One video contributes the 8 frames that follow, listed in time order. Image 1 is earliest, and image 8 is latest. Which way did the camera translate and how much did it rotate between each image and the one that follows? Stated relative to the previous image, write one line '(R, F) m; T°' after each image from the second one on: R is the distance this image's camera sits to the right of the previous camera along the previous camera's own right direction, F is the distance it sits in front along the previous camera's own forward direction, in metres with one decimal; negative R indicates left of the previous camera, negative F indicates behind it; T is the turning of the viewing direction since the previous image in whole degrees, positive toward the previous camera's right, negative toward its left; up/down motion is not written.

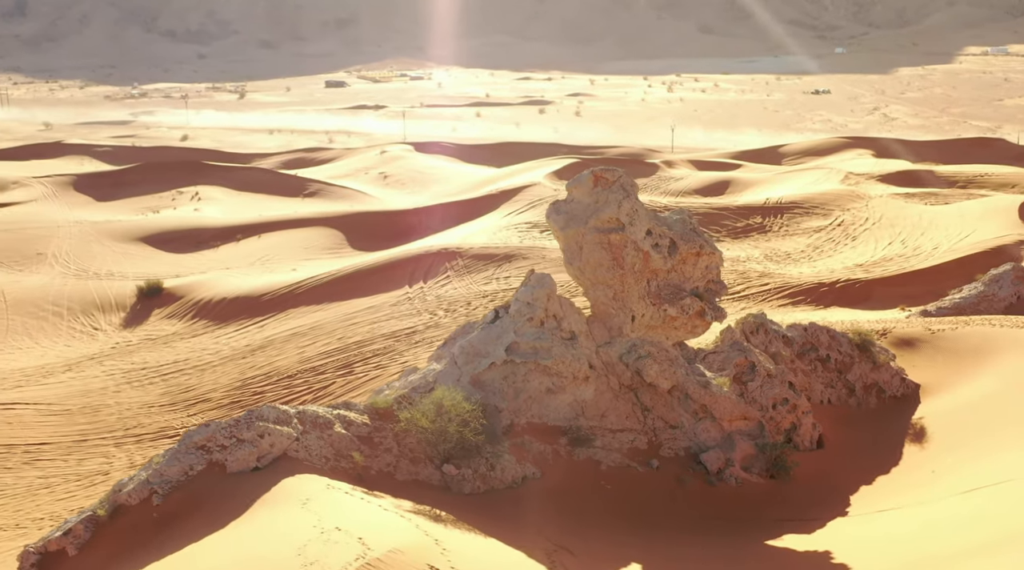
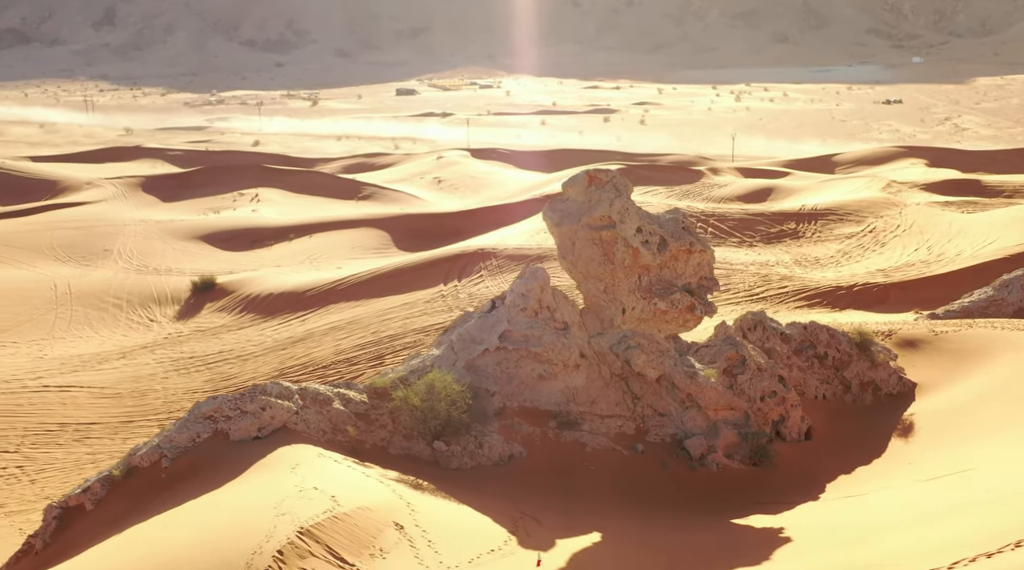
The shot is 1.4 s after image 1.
(+0.9, -0.8) m; -4°
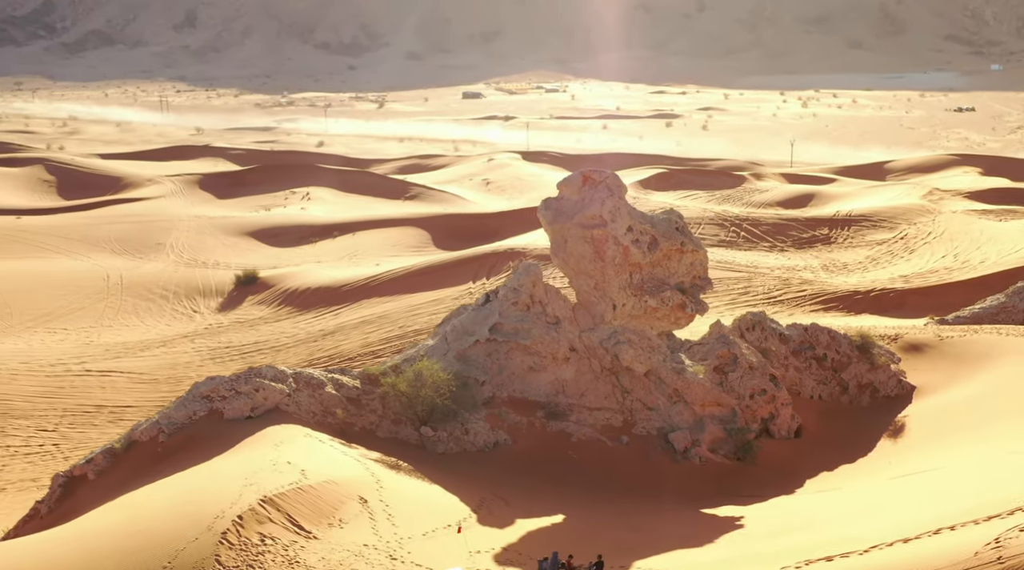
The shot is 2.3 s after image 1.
(+1.0, -0.5) m; -4°
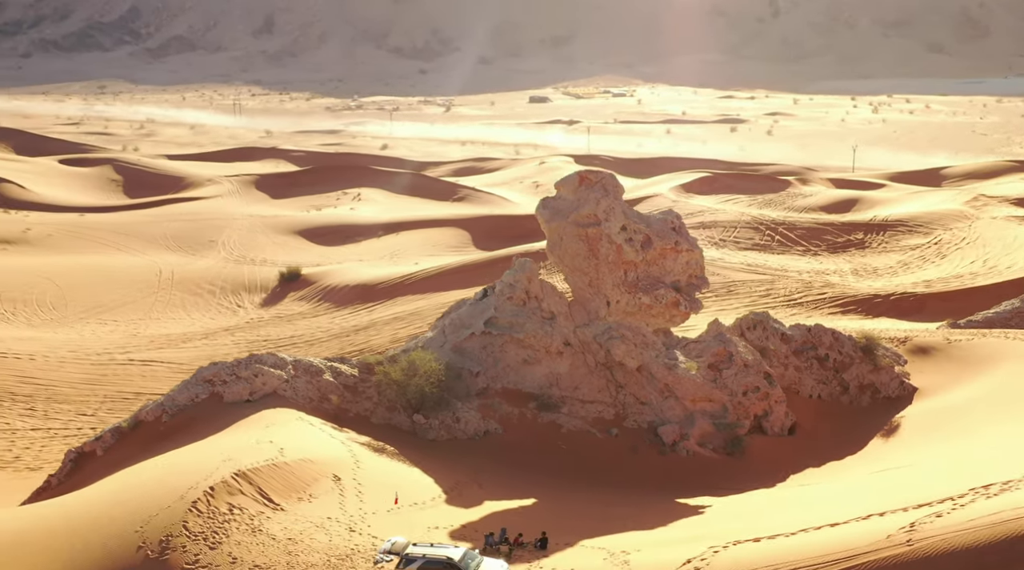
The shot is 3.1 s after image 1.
(+1.0, -0.5) m; -4°
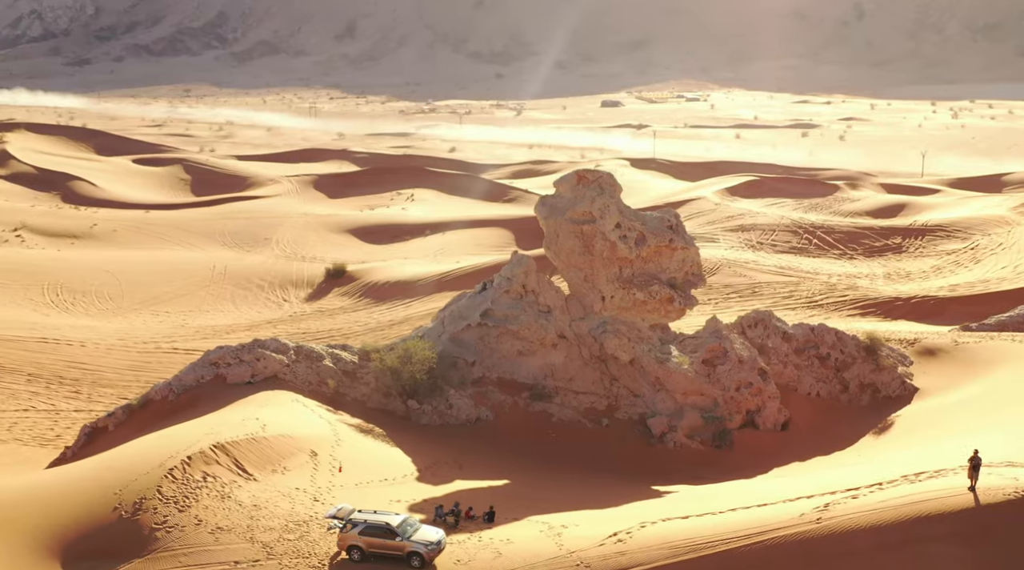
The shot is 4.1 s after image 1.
(+1.1, -0.5) m; -4°
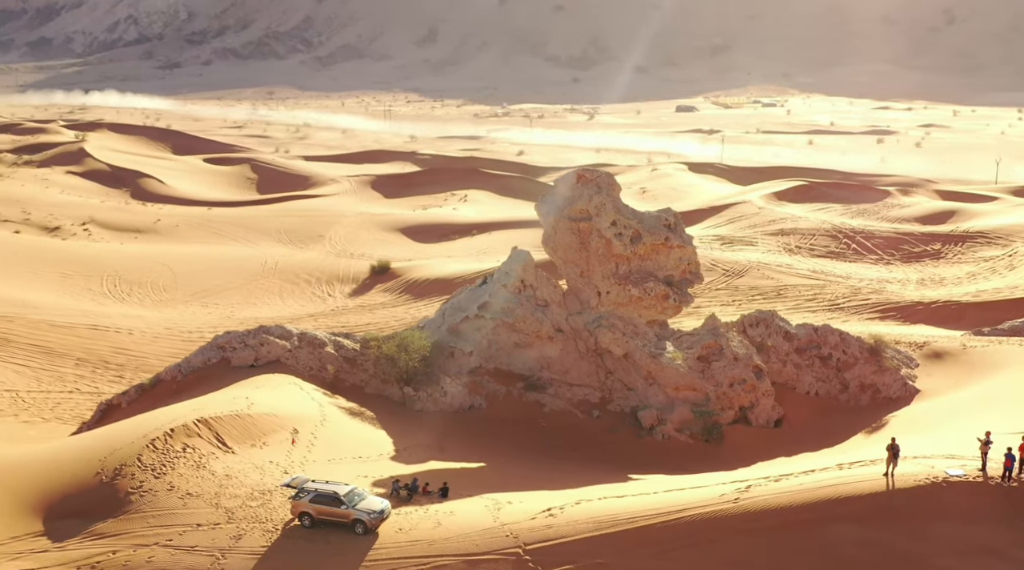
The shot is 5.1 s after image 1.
(+1.1, -0.5) m; -4°
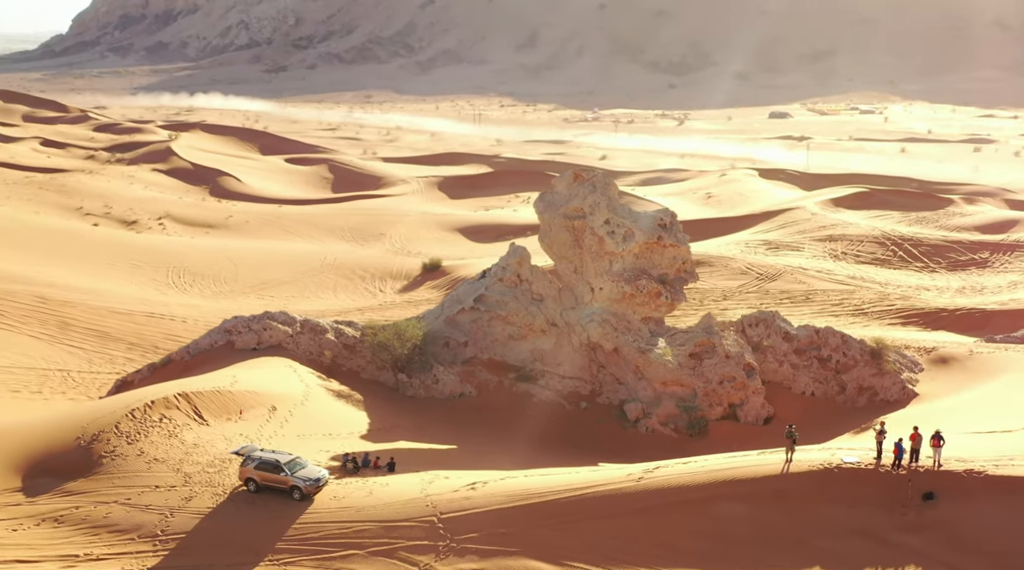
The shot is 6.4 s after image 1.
(+1.5, -0.5) m; -5°
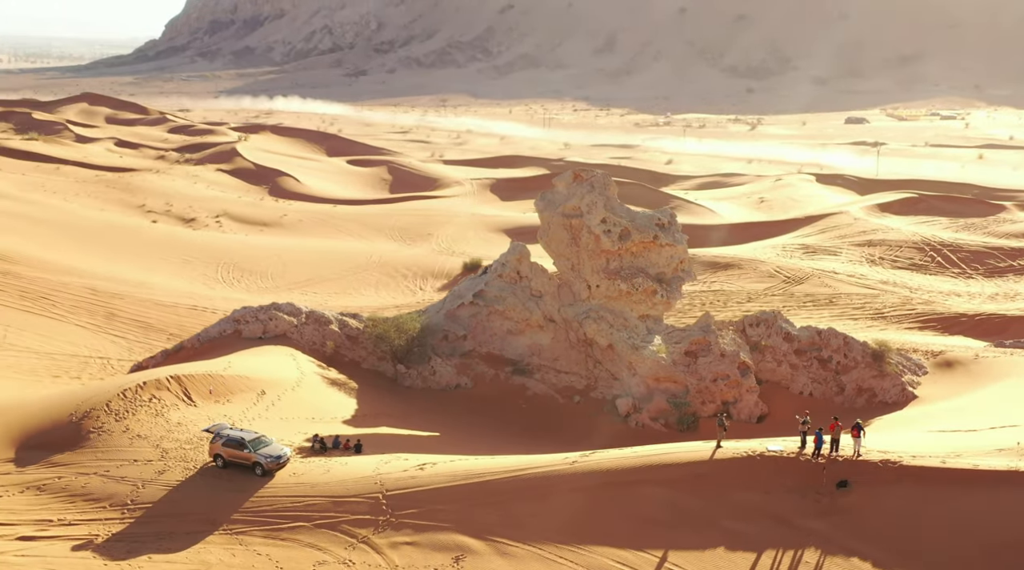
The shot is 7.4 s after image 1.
(+1.2, -0.4) m; -4°
